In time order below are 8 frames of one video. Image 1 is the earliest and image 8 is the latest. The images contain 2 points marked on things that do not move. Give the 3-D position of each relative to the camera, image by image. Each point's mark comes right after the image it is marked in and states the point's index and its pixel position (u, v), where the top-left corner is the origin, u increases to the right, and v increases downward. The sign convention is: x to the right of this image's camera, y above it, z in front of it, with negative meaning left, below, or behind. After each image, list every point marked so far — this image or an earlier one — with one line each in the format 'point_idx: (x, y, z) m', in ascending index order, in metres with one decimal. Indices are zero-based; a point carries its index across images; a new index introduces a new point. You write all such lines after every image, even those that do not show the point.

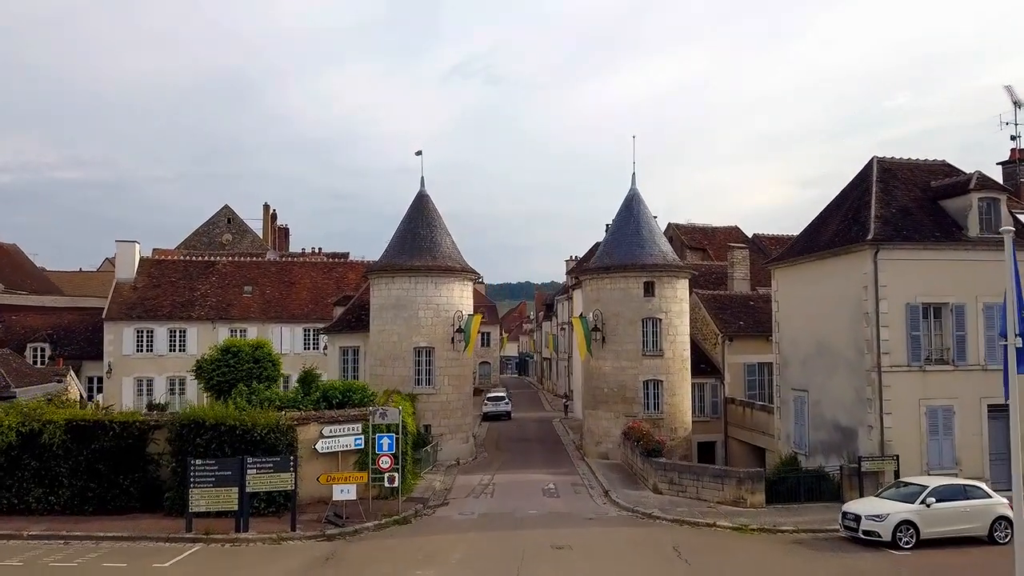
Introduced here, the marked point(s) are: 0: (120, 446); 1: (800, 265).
0: (-6.8, -2.7, +13.2) m
1: (+6.6, +0.5, +17.6) m
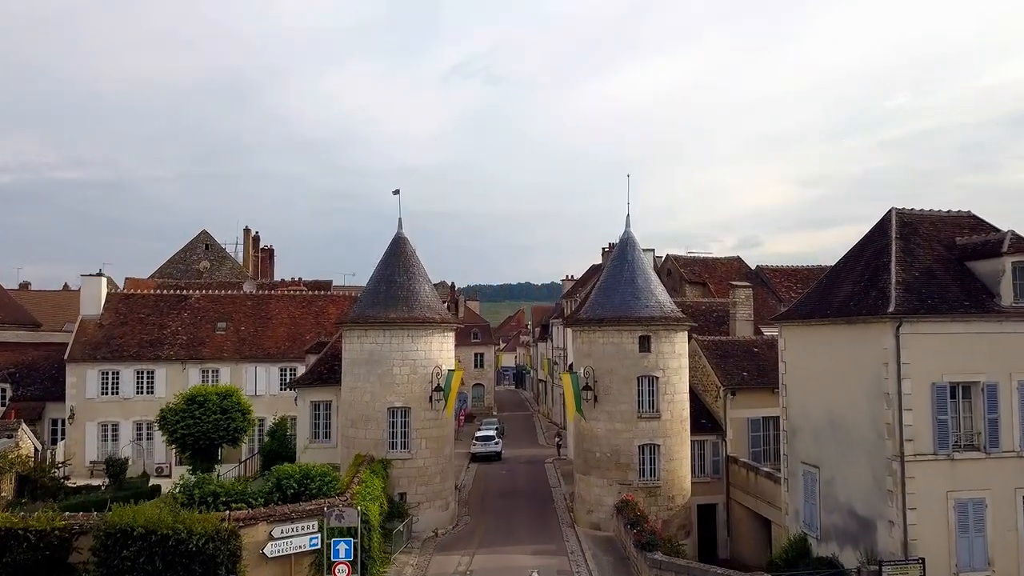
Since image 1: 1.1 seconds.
0: (-7.2, -4.1, +11.5) m
1: (+6.2, -0.8, +16.0) m
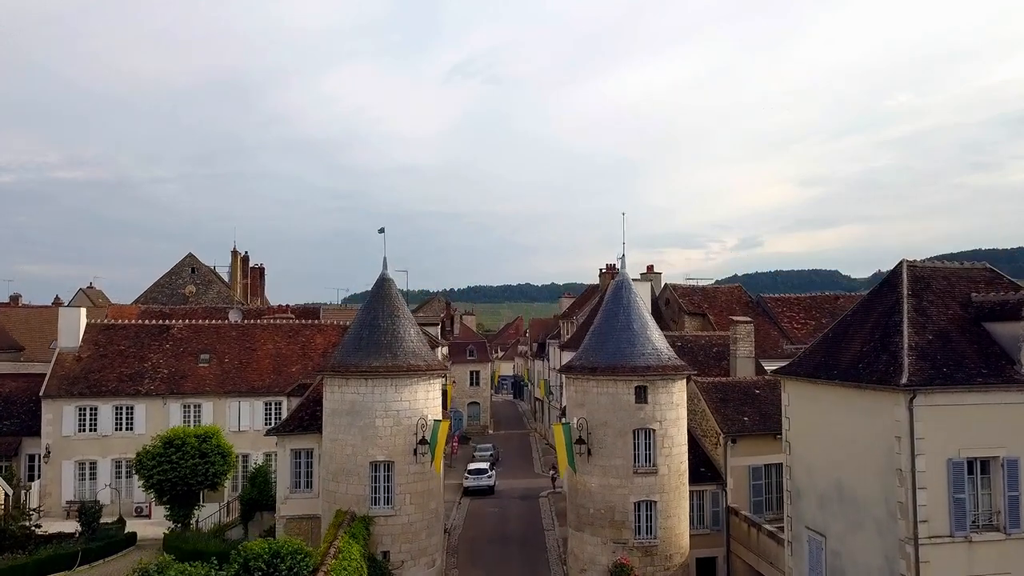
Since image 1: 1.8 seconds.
0: (-7.4, -5.2, +10.6) m
1: (+6.0, -1.9, +15.0) m
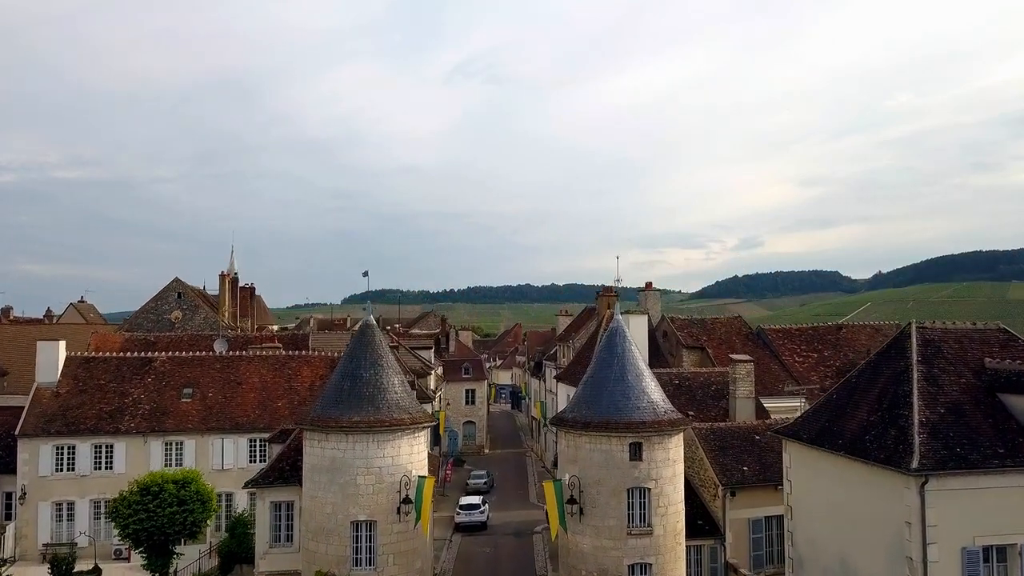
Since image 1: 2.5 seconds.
0: (-7.7, -6.3, +9.8) m
1: (+5.7, -3.1, +14.2) m
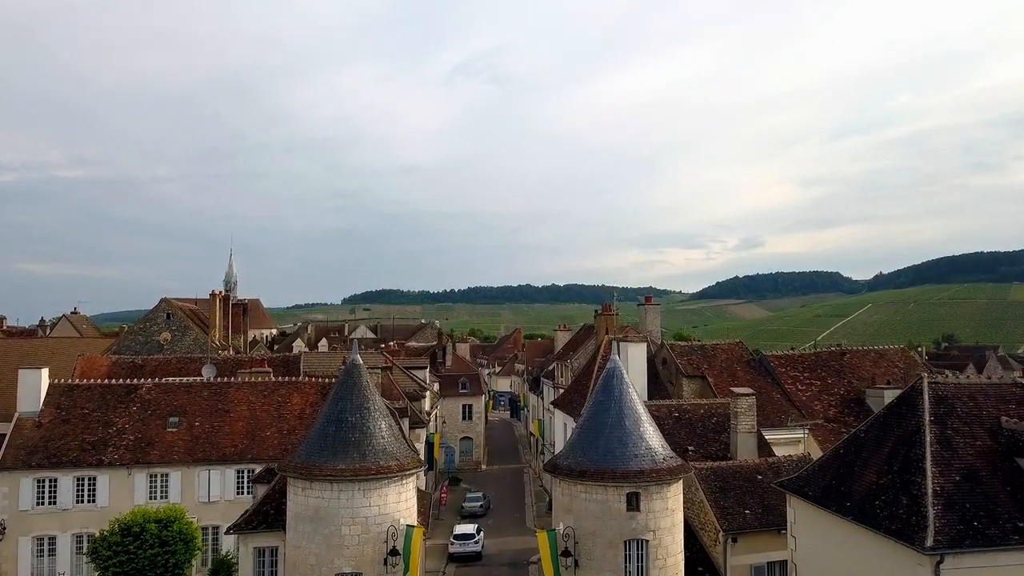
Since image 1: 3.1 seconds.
0: (-7.9, -7.2, +9.1) m
1: (+5.5, -4.0, +13.5) m
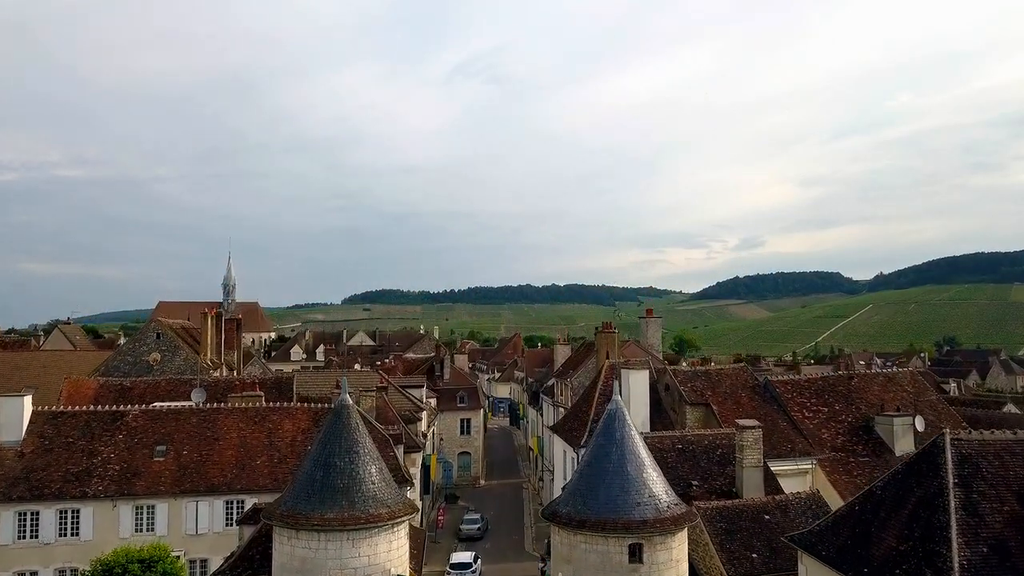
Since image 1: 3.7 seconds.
0: (-8.0, -8.0, +8.3) m
1: (+5.4, -4.8, +12.7) m
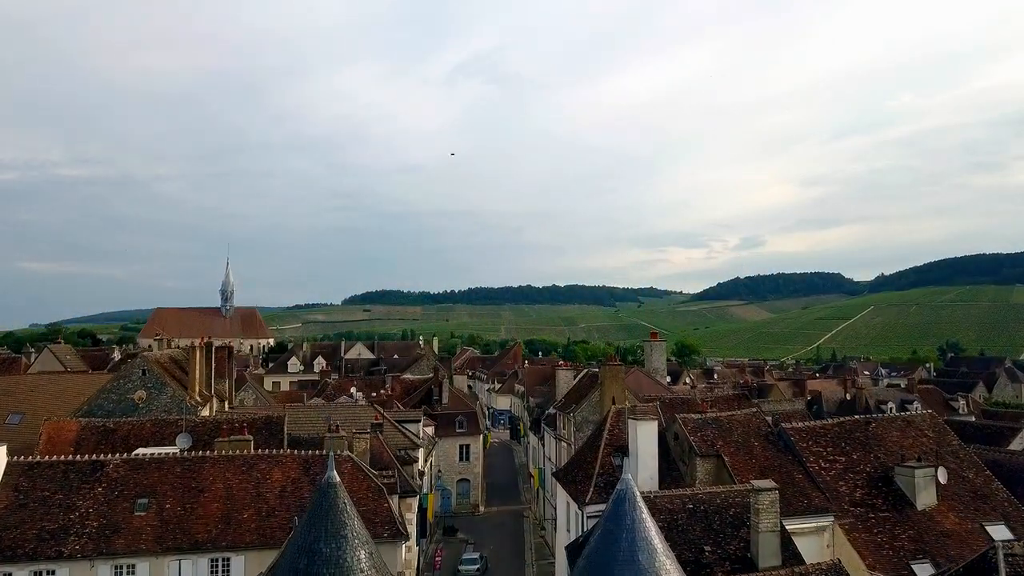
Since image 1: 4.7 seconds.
0: (-8.0, -9.4, +7.0) m
1: (+5.4, -6.2, +11.4) m
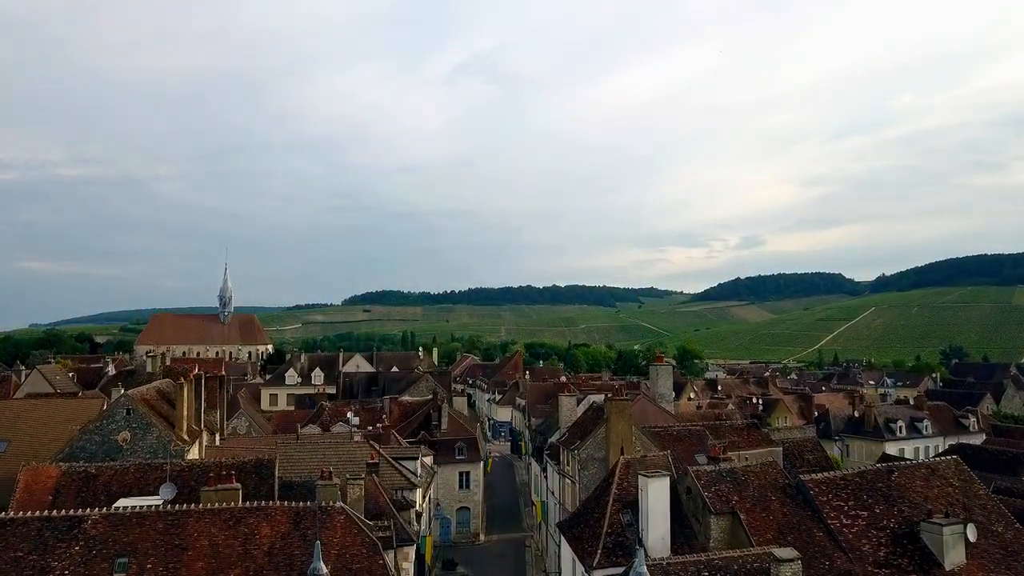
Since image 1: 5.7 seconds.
0: (-7.9, -10.8, +5.6) m
1: (+5.5, -7.6, +10.0) m
